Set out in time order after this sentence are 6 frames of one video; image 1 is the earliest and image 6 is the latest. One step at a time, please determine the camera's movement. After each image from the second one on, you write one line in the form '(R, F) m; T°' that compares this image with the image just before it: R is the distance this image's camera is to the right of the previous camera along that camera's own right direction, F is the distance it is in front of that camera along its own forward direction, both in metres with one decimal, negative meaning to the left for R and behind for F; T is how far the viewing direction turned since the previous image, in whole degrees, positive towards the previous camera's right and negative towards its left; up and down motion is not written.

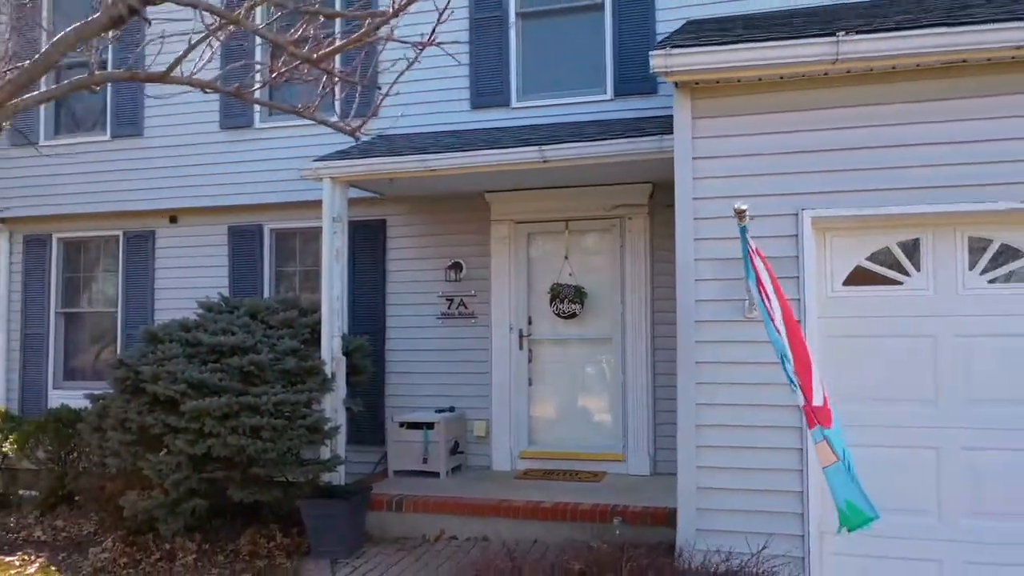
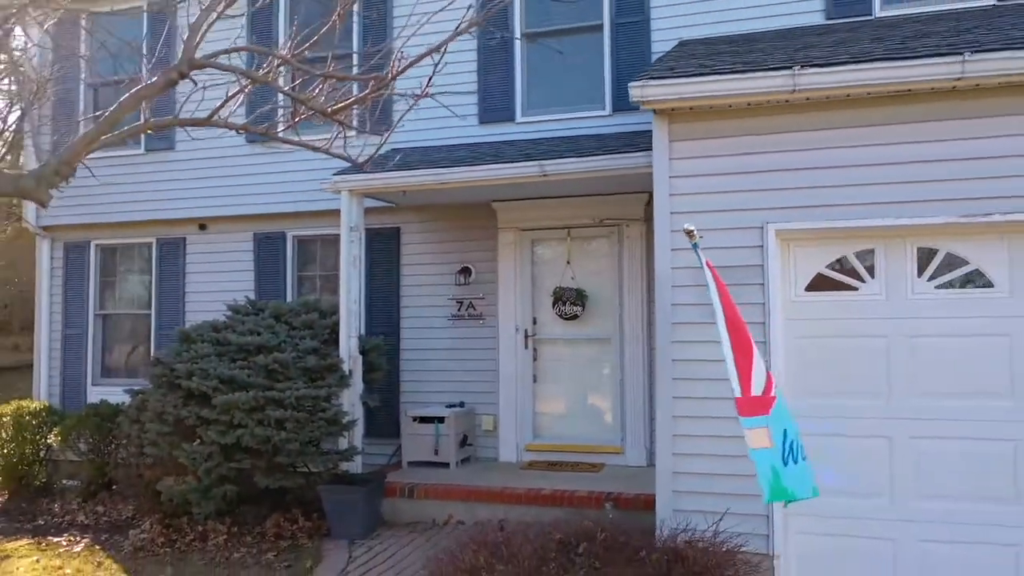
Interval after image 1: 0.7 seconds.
(+0.2, -0.6) m; -1°
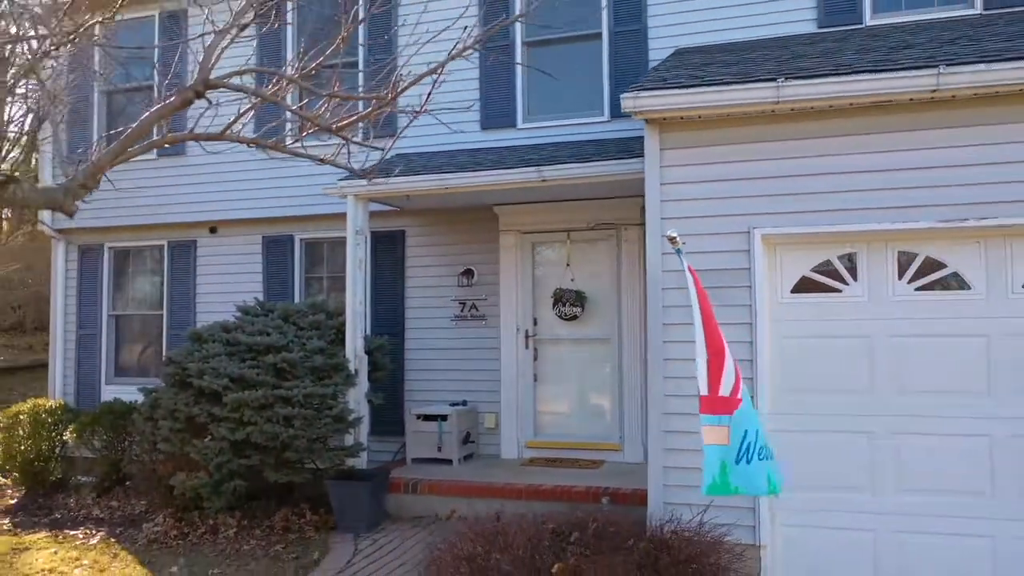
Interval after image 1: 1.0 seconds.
(+0.1, -0.2) m; -1°
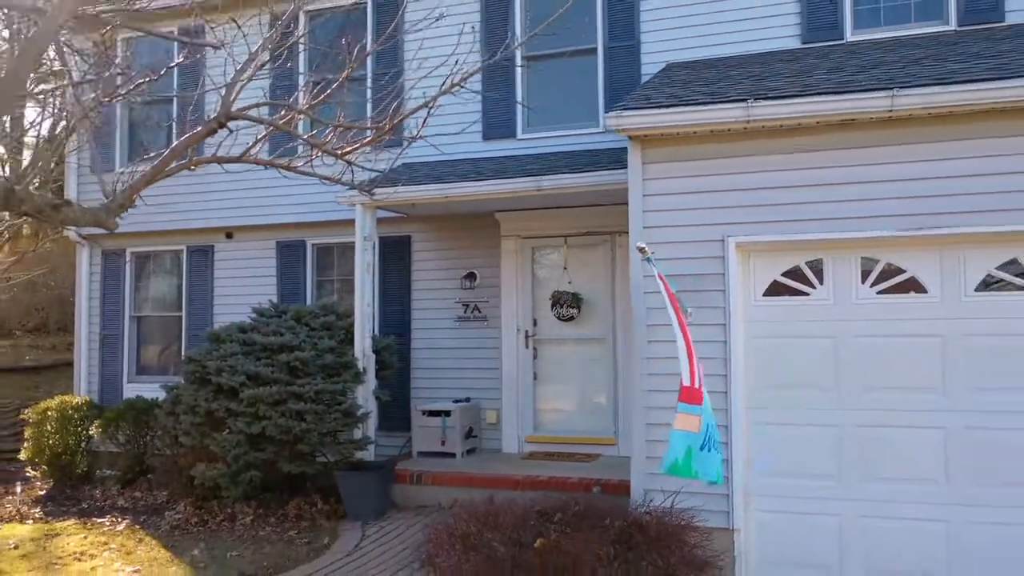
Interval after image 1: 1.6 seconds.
(+0.1, -0.5) m; -1°
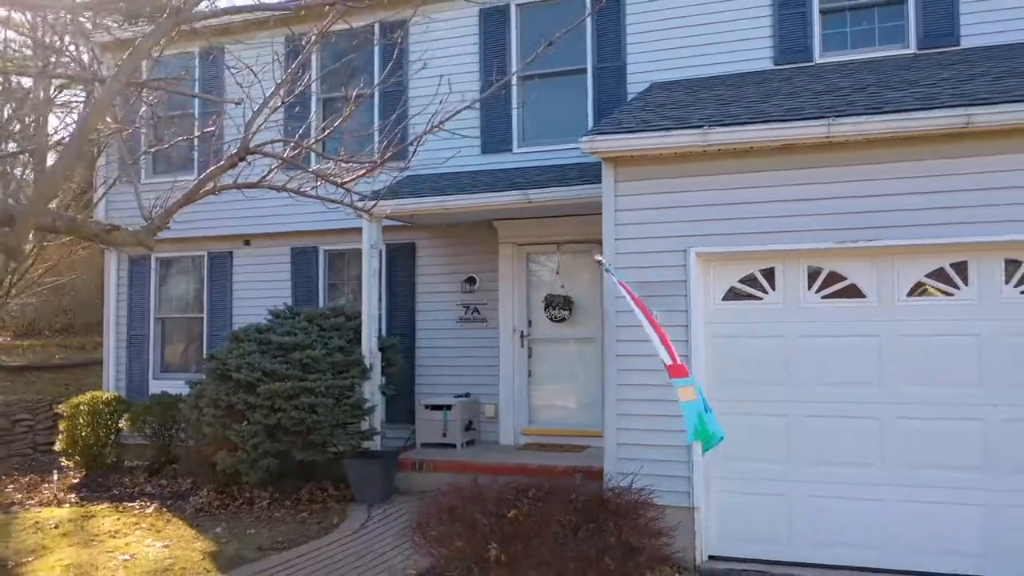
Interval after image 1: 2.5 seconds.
(+0.2, -0.7) m; -1°
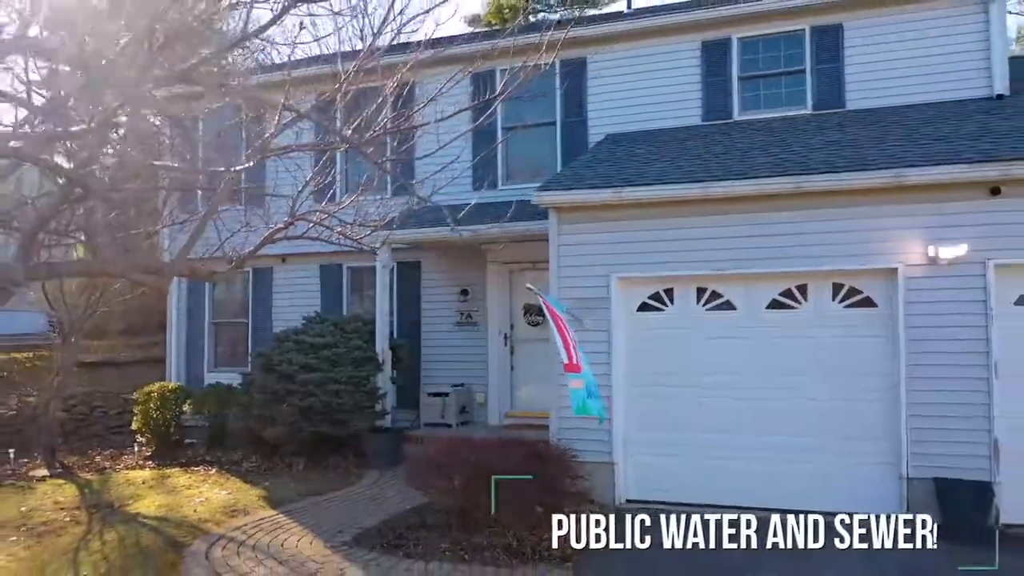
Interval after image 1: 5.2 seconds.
(+0.6, -2.4) m; -2°
